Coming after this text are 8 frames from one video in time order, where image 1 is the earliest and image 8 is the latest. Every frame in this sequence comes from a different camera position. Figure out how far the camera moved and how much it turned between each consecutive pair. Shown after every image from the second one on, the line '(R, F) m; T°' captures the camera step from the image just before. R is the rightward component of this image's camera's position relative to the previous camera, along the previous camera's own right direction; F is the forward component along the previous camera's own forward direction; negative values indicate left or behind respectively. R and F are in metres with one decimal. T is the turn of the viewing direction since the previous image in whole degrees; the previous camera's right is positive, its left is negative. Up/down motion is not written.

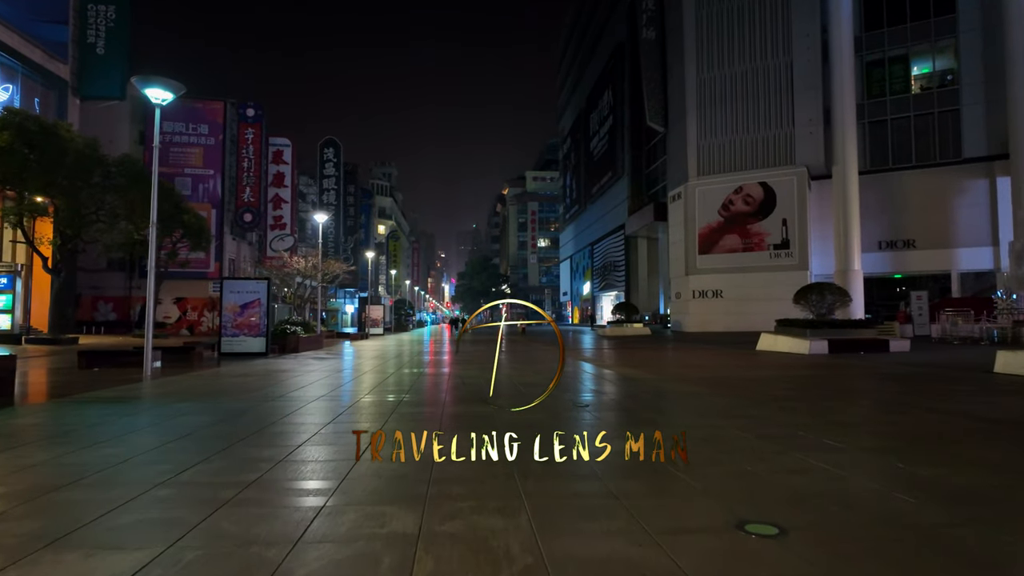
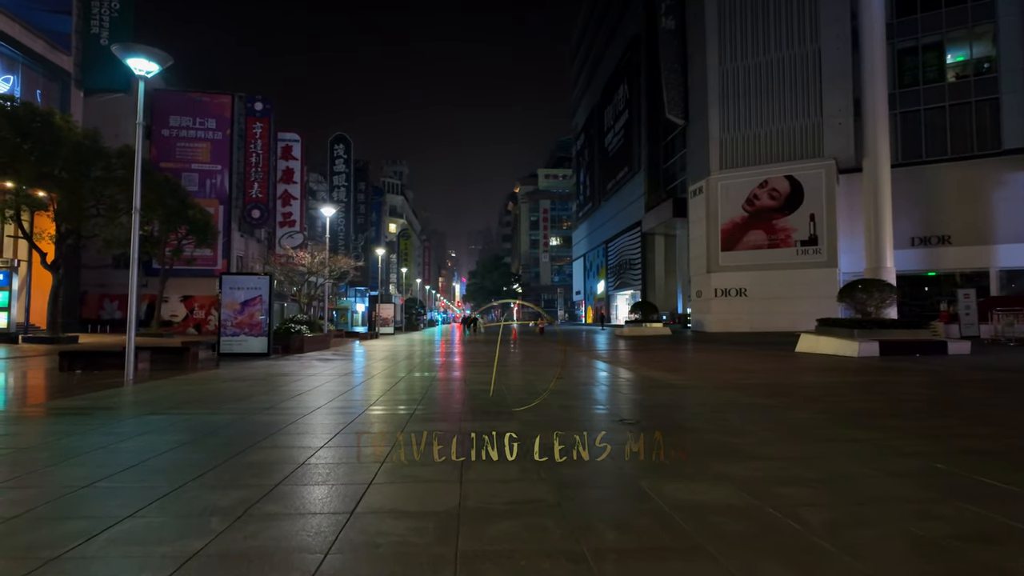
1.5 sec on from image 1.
(-0.3, +1.5) m; -1°
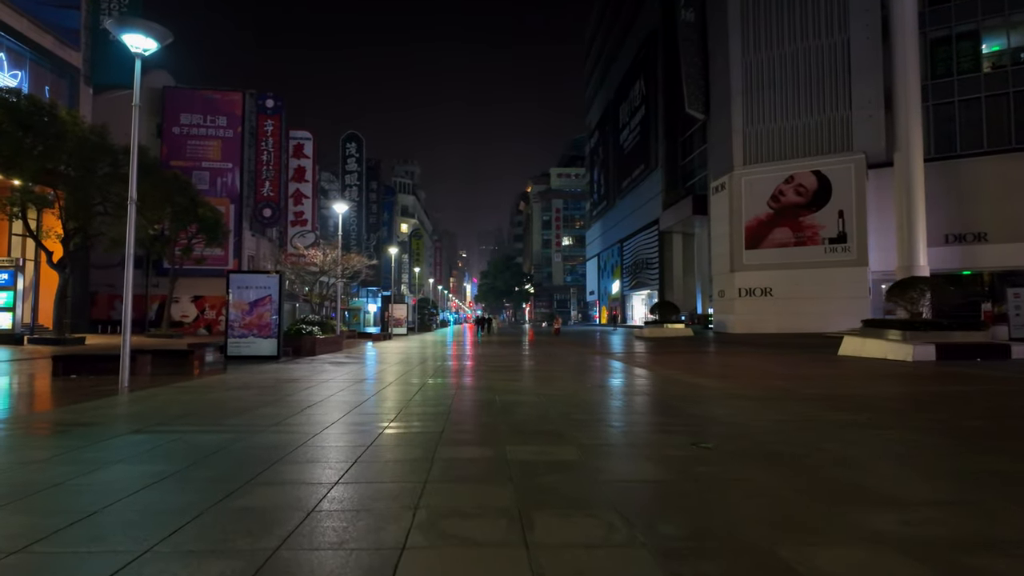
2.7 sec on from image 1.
(-0.4, +1.1) m; -1°
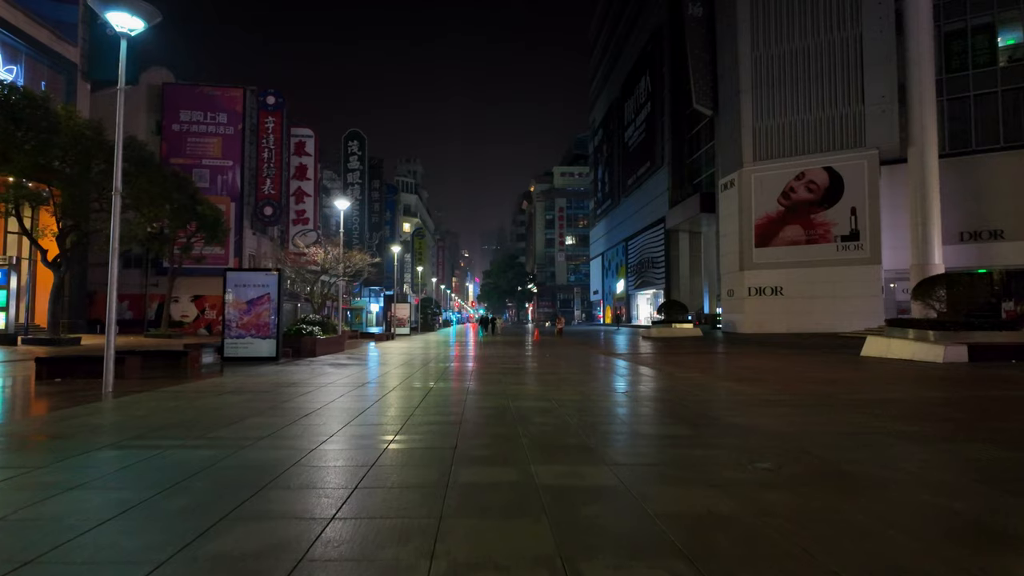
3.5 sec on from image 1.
(-0.2, +0.8) m; 0°
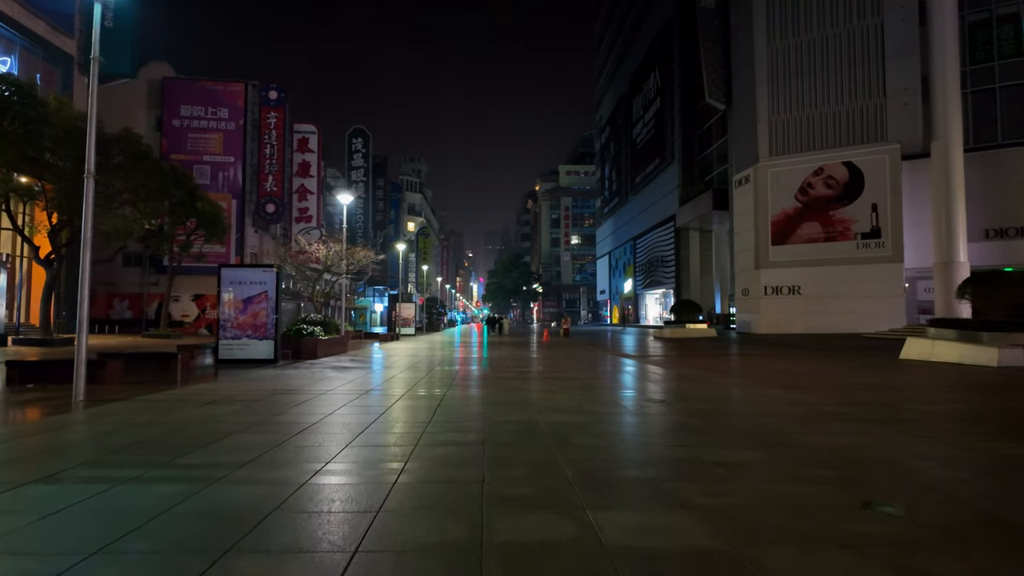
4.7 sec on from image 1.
(-0.3, +1.2) m; 0°
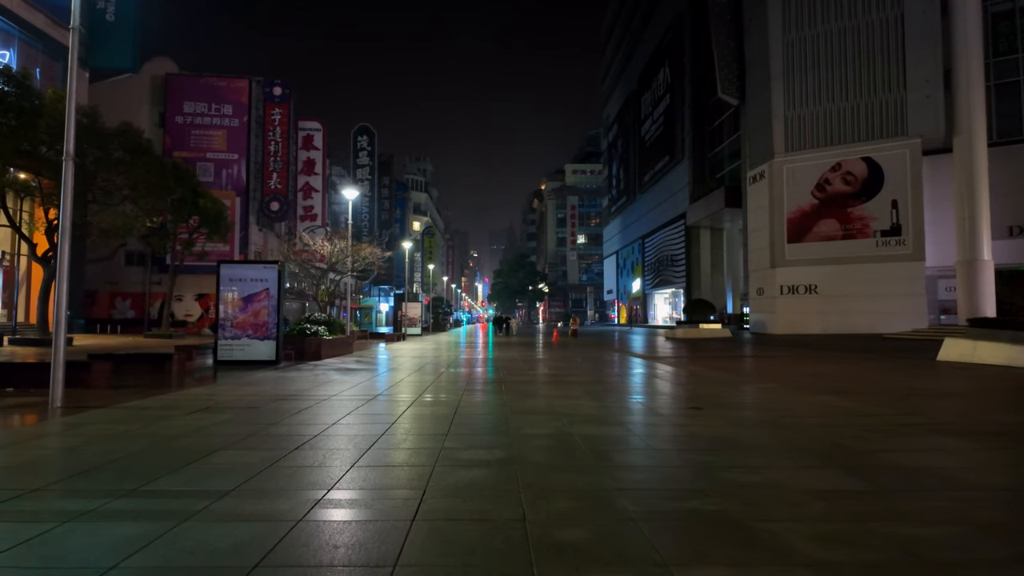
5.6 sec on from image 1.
(-0.2, +0.9) m; 0°
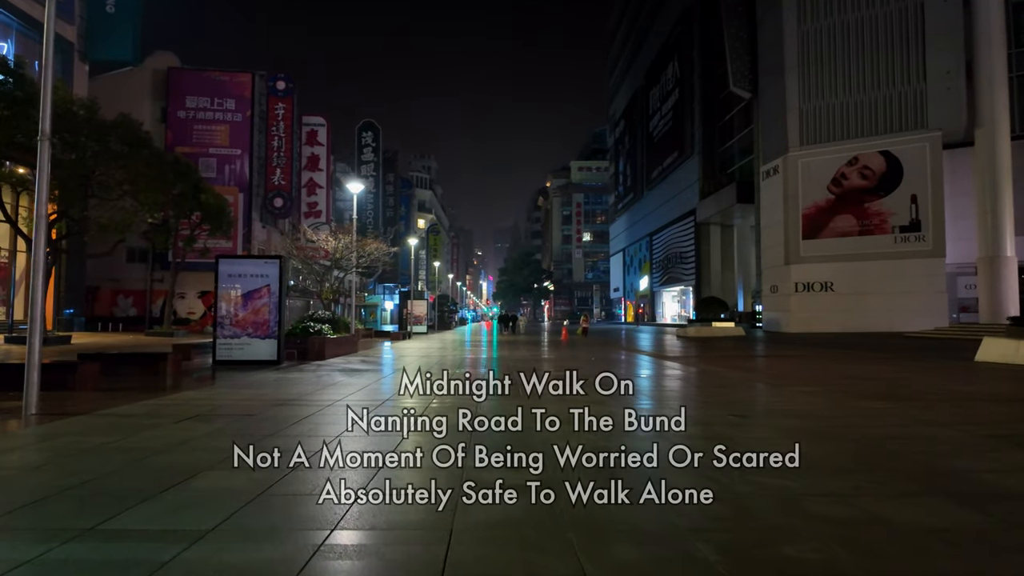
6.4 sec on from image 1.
(-0.2, +0.8) m; 0°
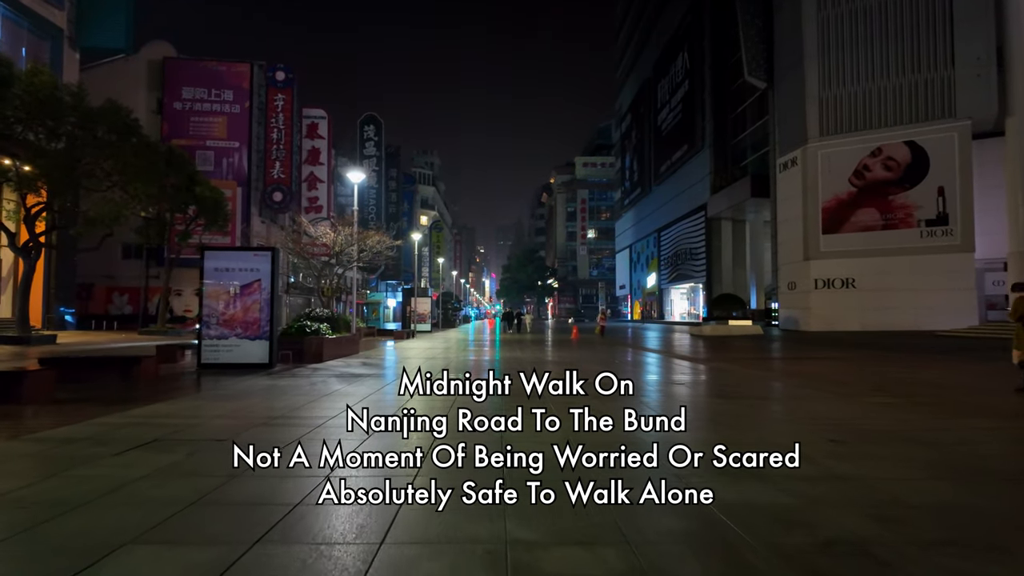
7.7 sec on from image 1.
(-0.3, +1.4) m; 0°
